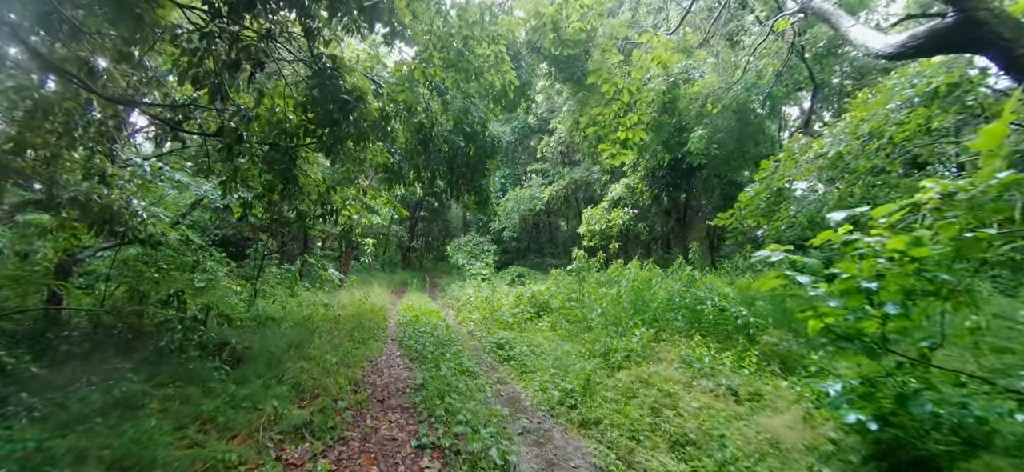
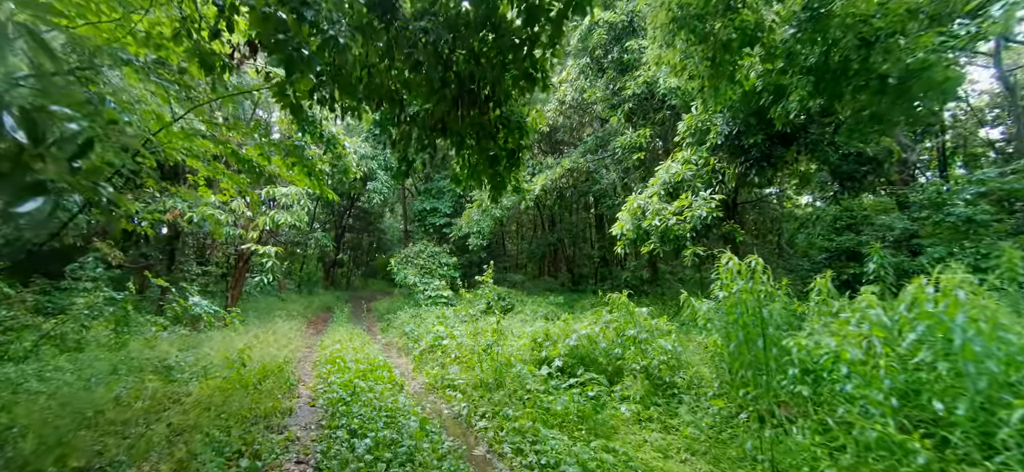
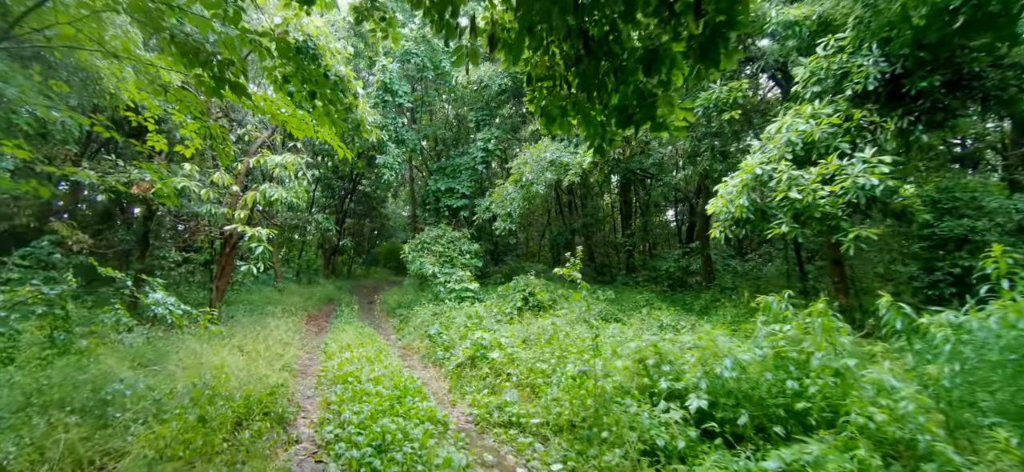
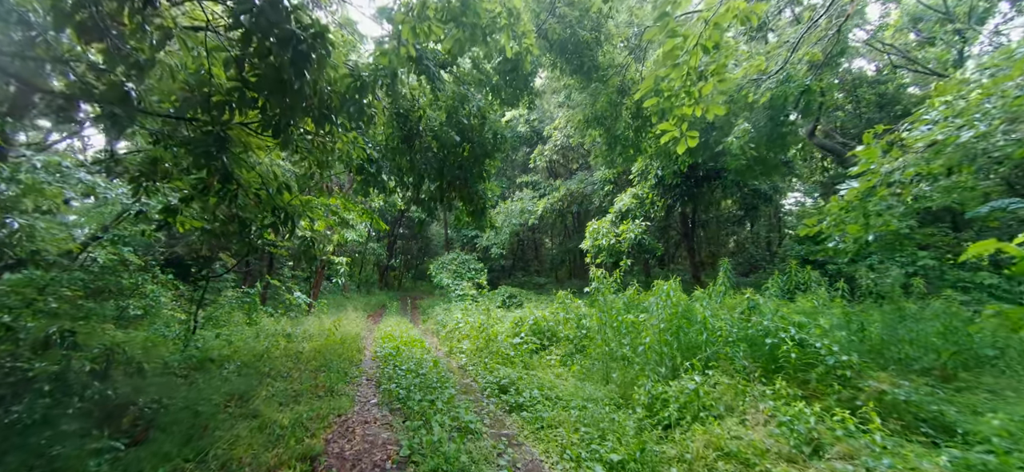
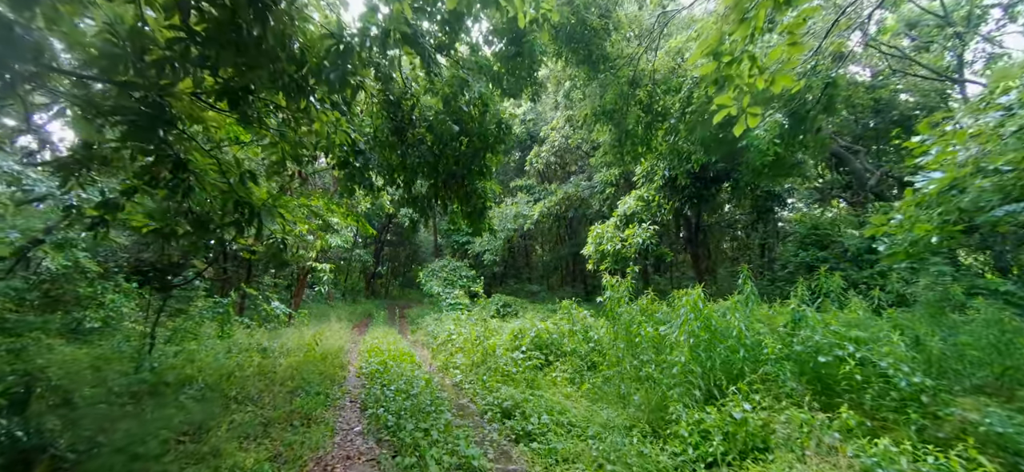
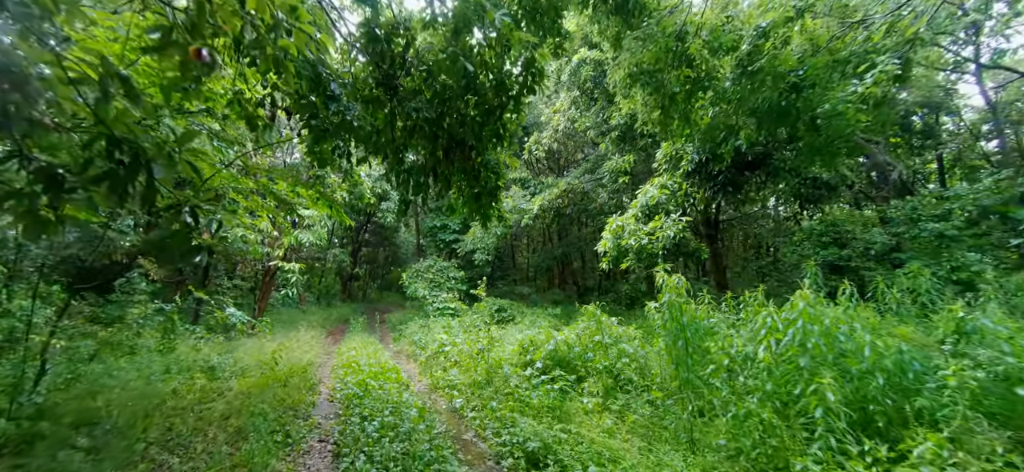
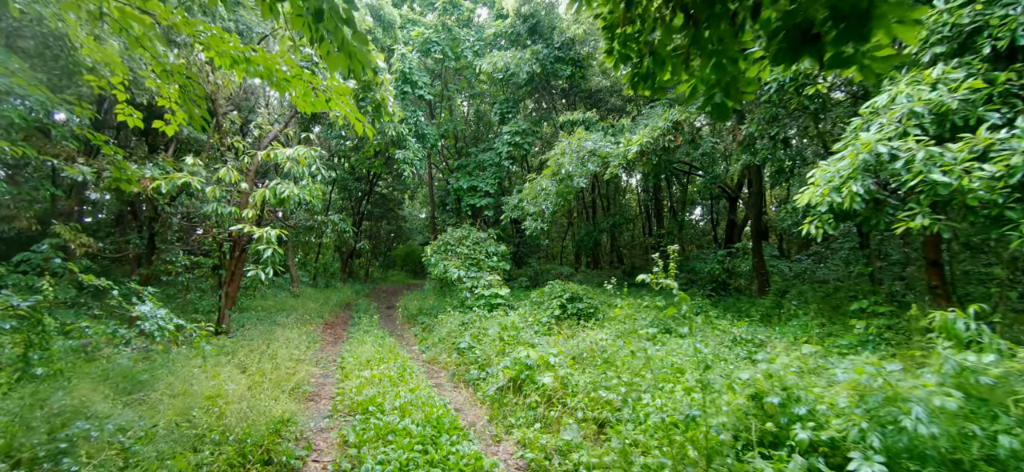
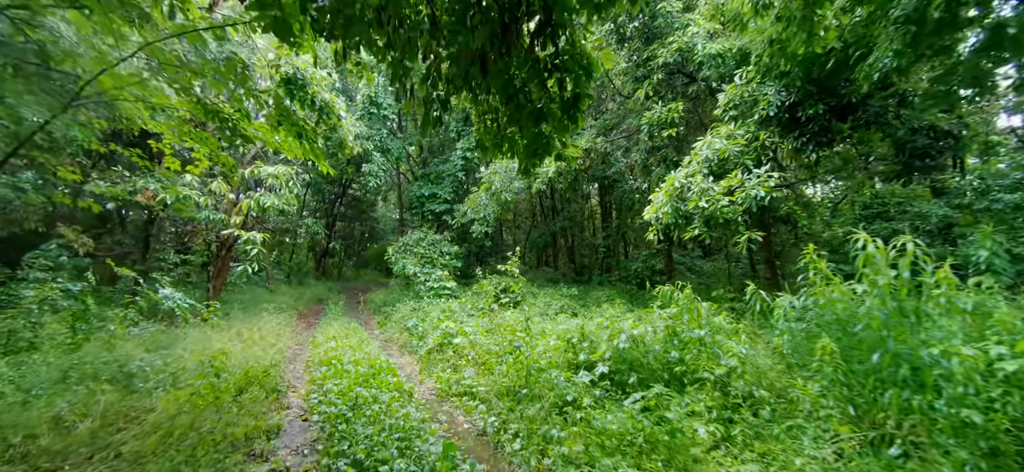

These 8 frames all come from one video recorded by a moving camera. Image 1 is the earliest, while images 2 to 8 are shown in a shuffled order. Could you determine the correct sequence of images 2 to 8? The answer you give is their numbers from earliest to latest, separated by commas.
4, 5, 6, 2, 8, 3, 7
